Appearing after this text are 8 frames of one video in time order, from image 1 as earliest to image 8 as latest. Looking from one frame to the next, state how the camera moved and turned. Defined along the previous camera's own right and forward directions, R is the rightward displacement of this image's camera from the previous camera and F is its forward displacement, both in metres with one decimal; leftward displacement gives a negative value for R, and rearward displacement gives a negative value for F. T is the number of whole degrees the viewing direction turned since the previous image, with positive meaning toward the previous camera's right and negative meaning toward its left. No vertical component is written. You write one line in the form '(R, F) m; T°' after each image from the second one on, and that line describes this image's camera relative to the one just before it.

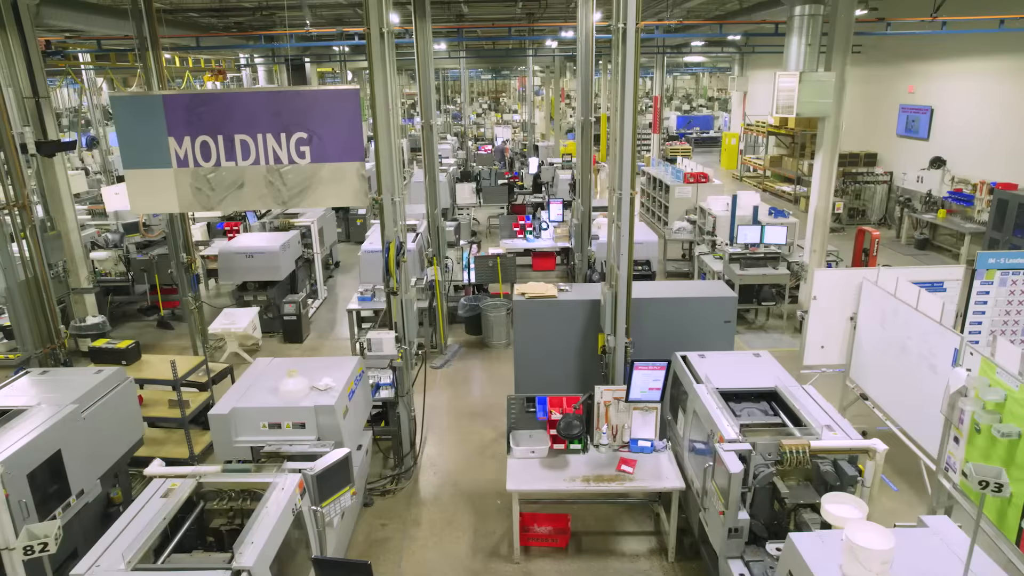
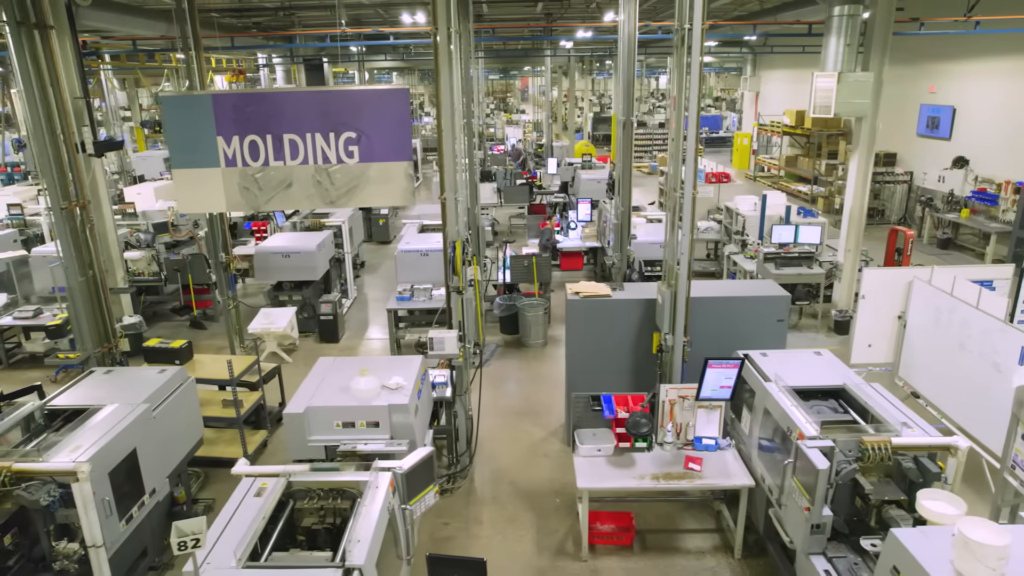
(-0.5, 0.0) m; 0°
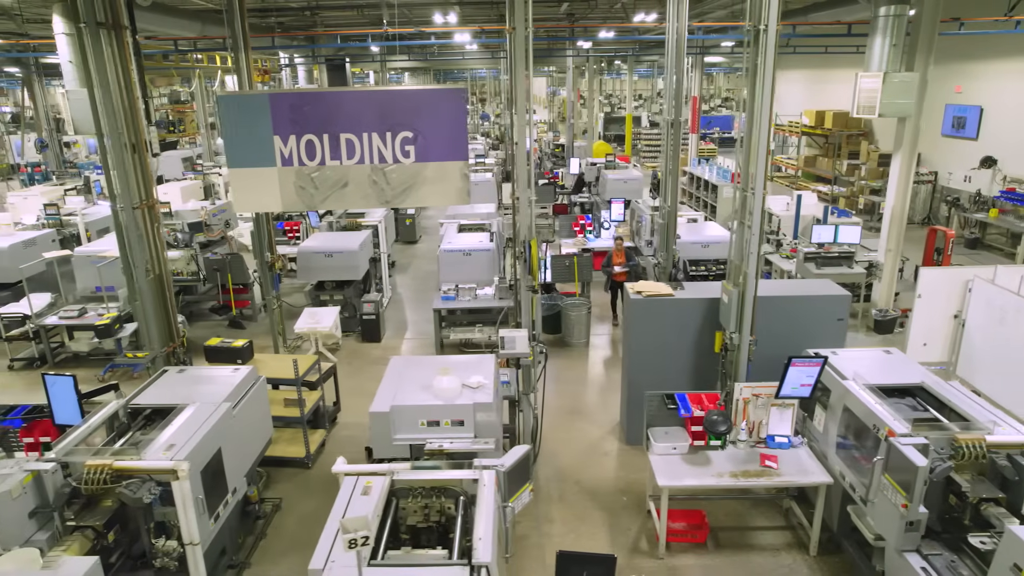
(-0.6, 0.0) m; 0°
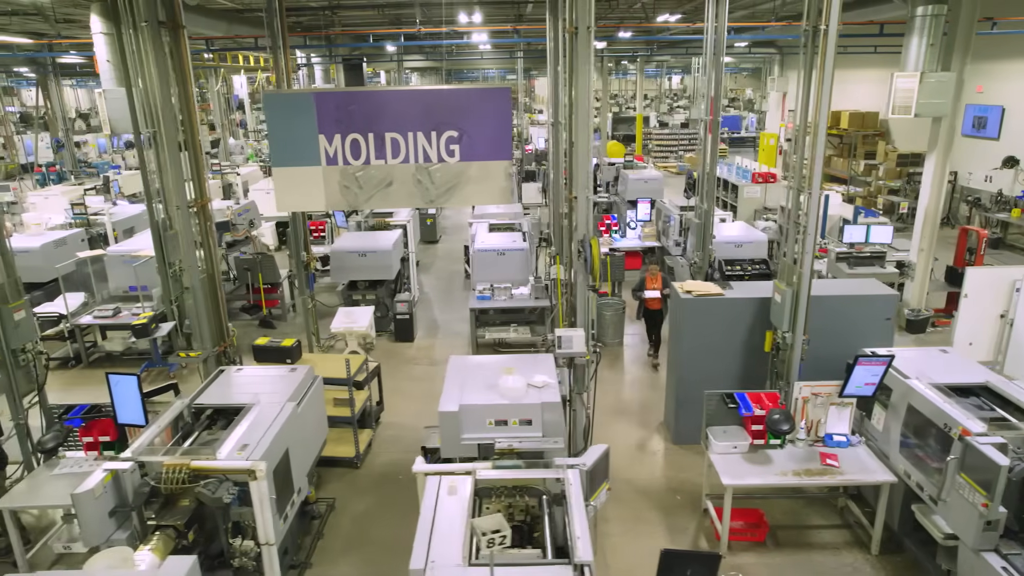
(-0.5, 0.0) m; 0°
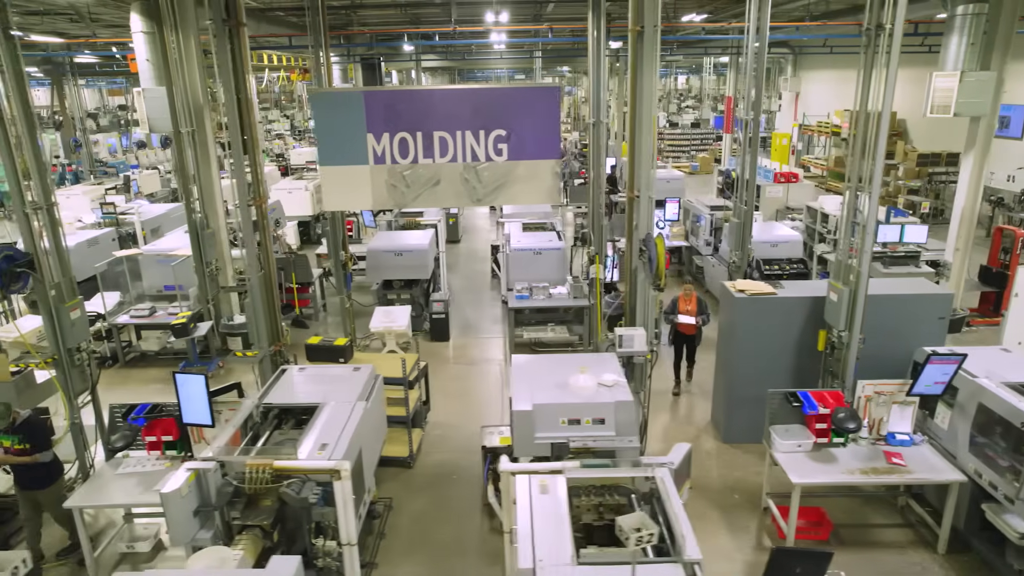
(-0.5, 0.0) m; 0°
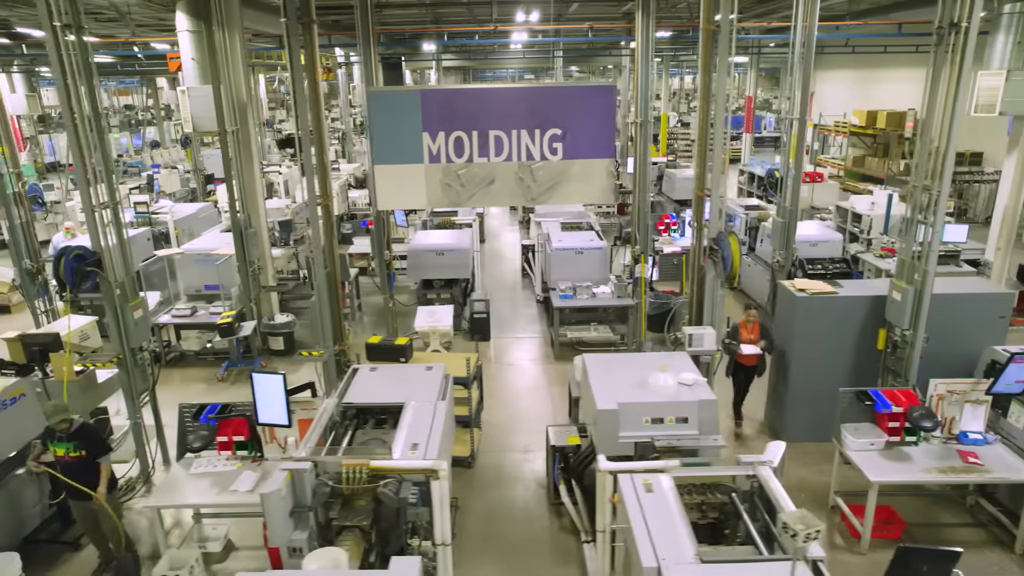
(-0.6, 0.0) m; 0°
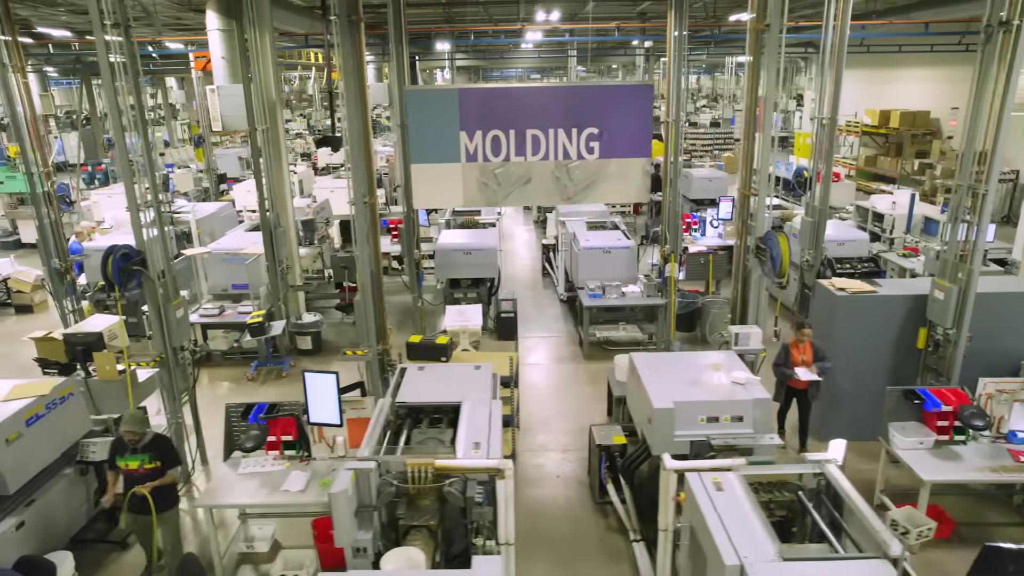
(-0.4, 0.0) m; 0°
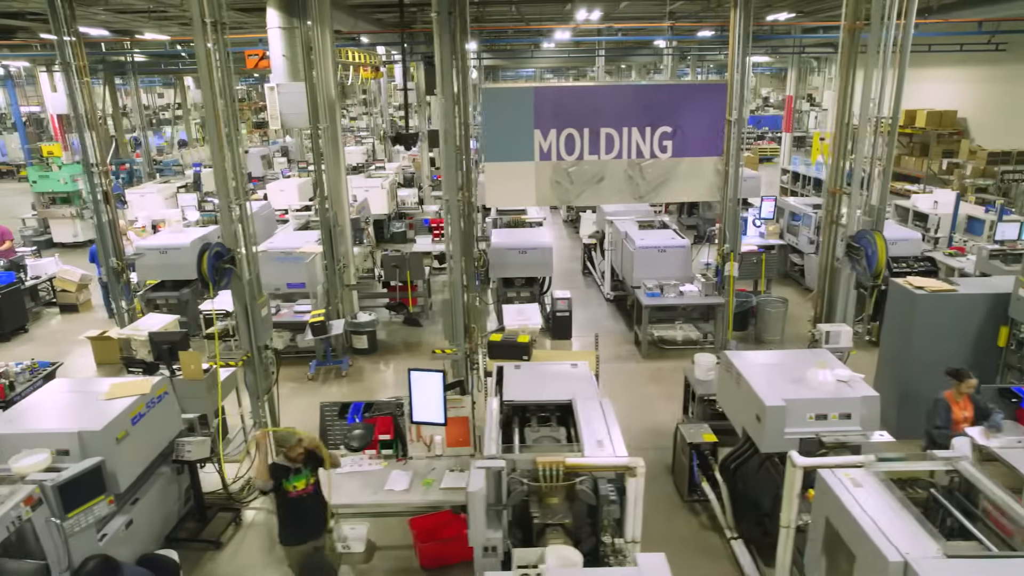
(-0.7, 0.0) m; 0°
